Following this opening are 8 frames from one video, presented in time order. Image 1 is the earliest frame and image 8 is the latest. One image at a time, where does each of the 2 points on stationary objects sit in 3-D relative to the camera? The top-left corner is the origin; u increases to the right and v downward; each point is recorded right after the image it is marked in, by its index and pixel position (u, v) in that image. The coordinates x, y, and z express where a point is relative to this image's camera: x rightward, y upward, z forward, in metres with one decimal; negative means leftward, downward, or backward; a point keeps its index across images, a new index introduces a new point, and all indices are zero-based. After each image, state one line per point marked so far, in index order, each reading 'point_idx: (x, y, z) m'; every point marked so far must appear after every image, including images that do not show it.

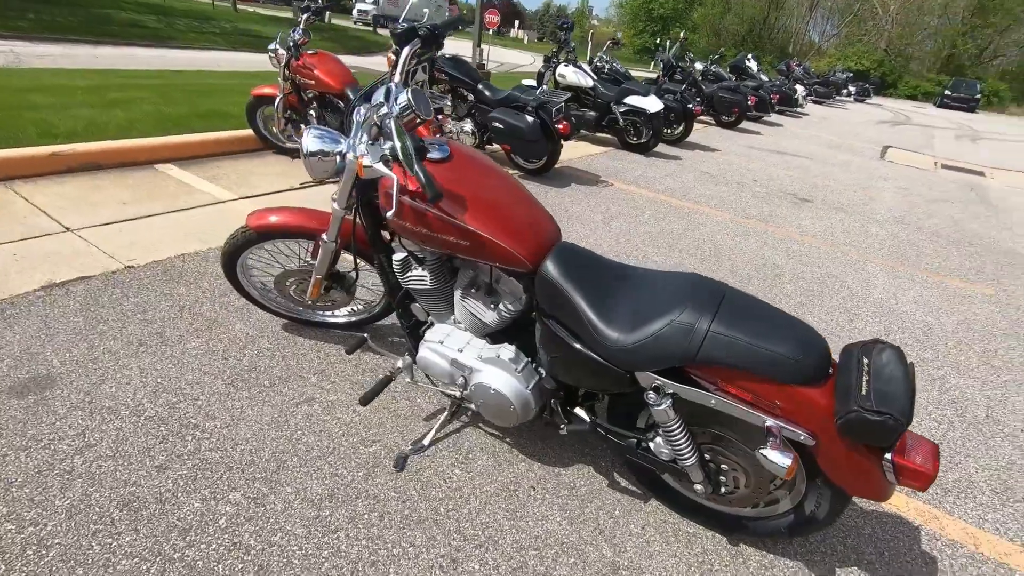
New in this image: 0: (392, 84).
0: (-0.4, +0.7, +1.9) m
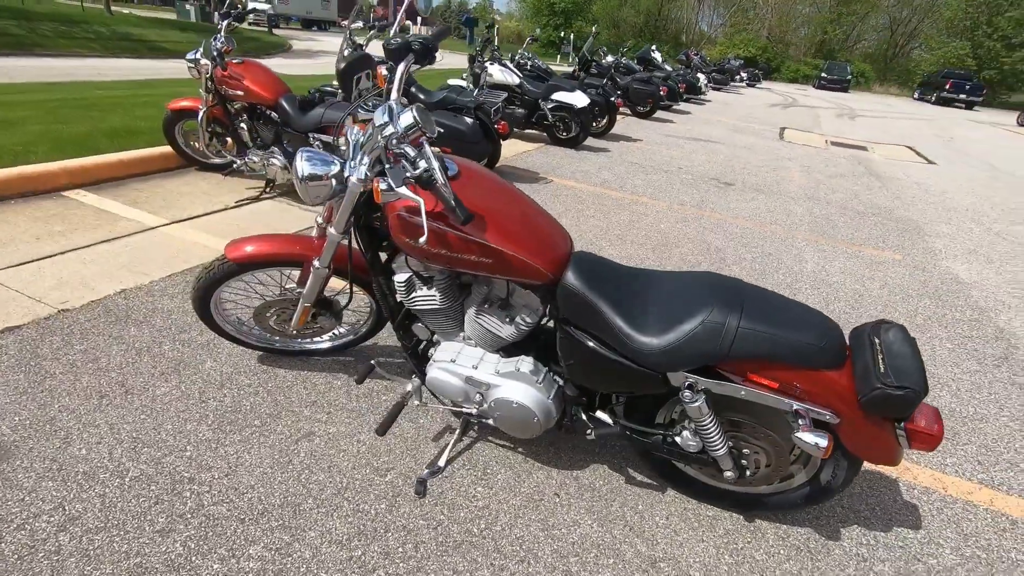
0: (-0.4, +0.6, +1.8) m
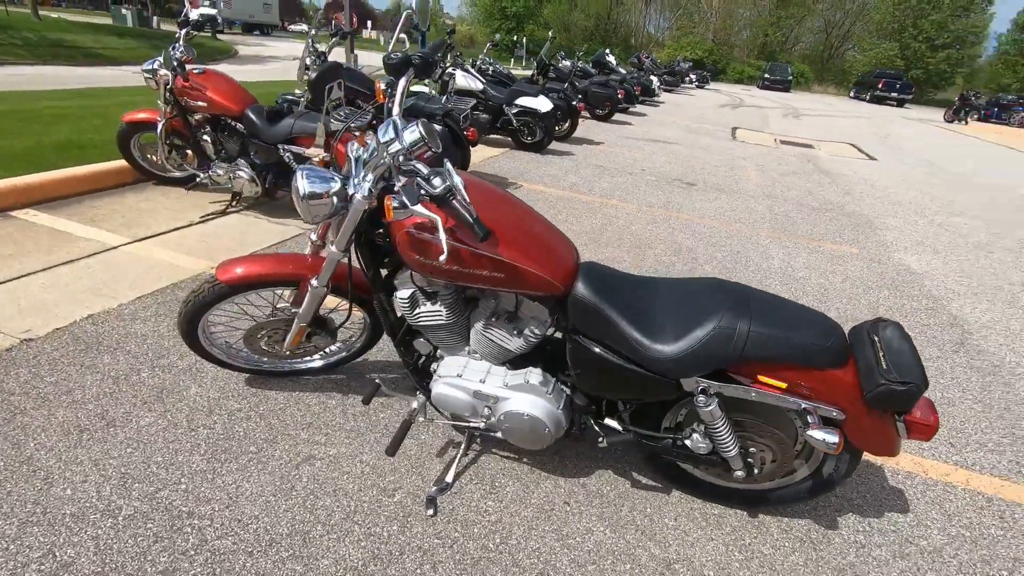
0: (-0.4, +0.6, +1.8) m
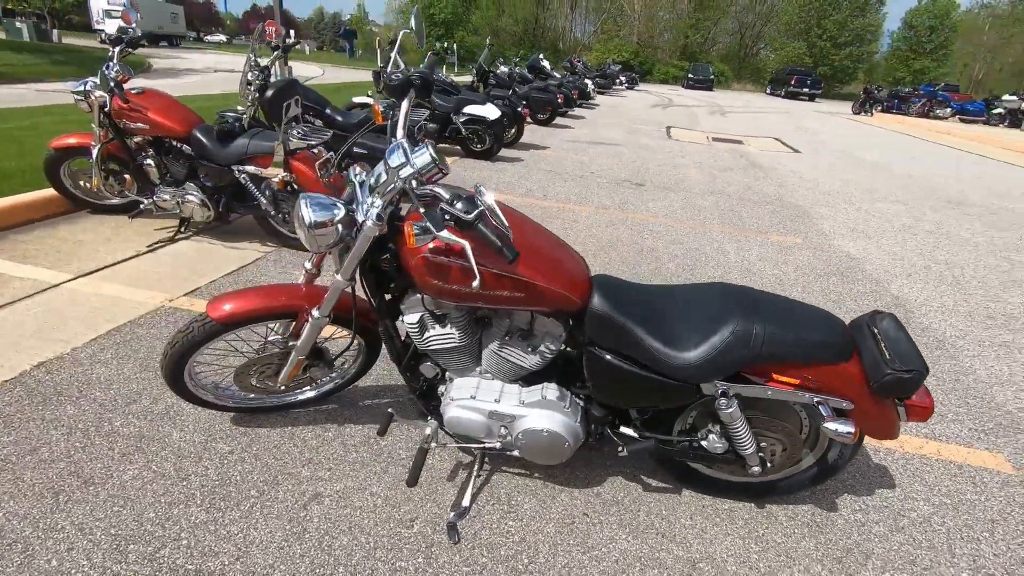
0: (-0.3, +0.5, +1.8) m
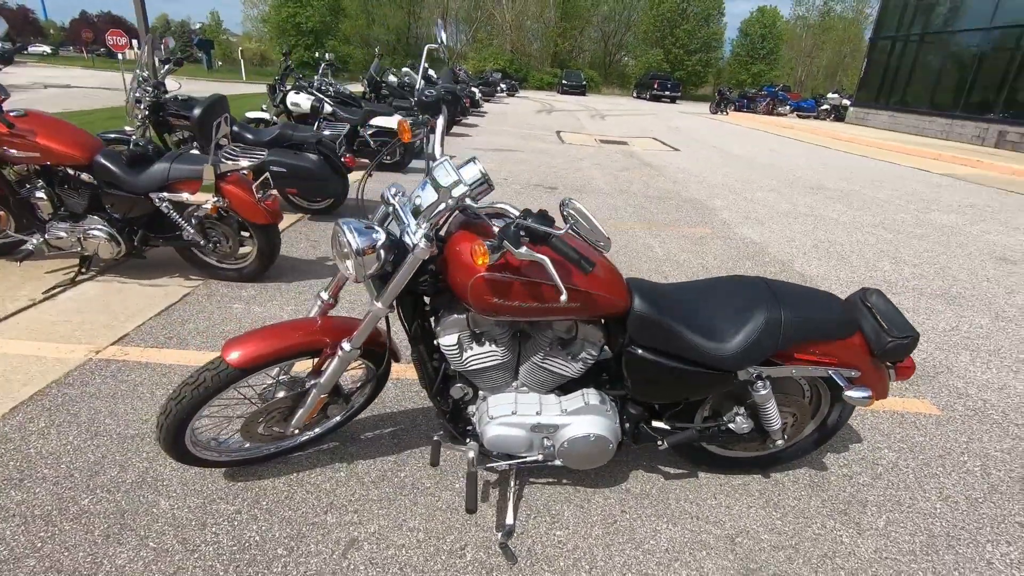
0: (-0.2, +0.4, +1.7) m
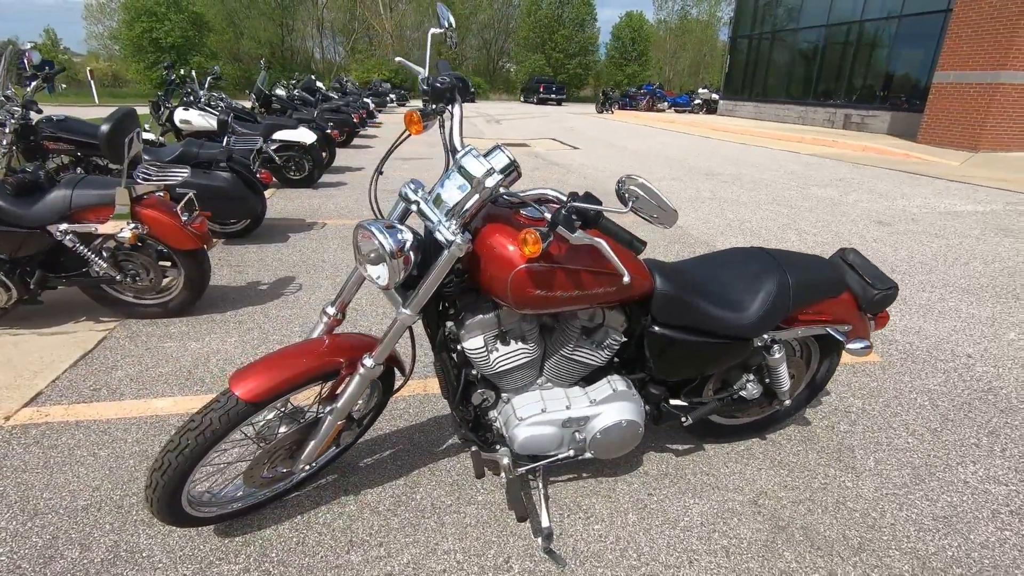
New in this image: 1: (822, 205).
0: (-0.1, +0.4, +1.6) m
1: (+5.0, +1.3, +8.7) m
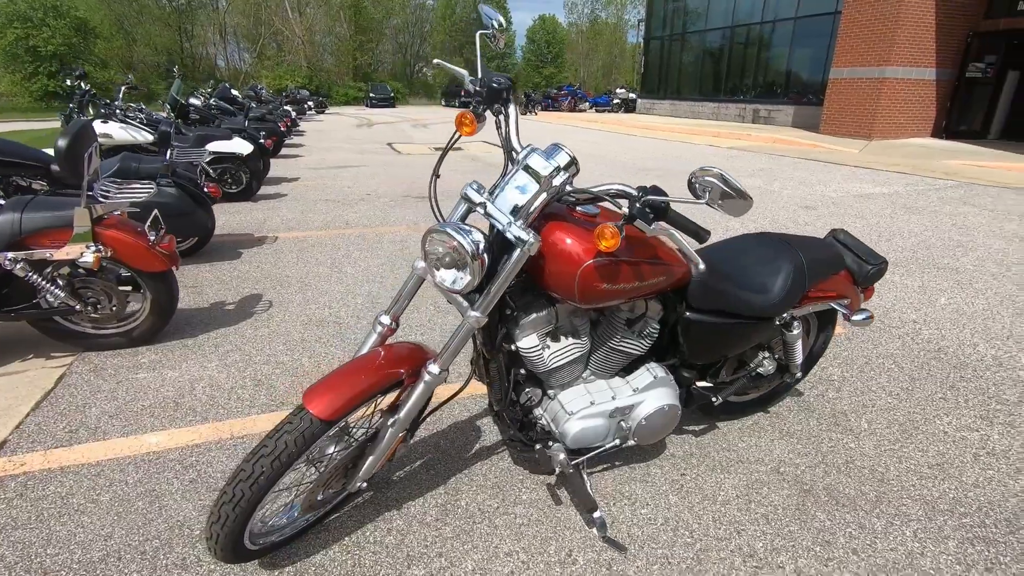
0: (+0.1, +0.4, +1.6) m
1: (+4.2, +1.6, +9.3) m
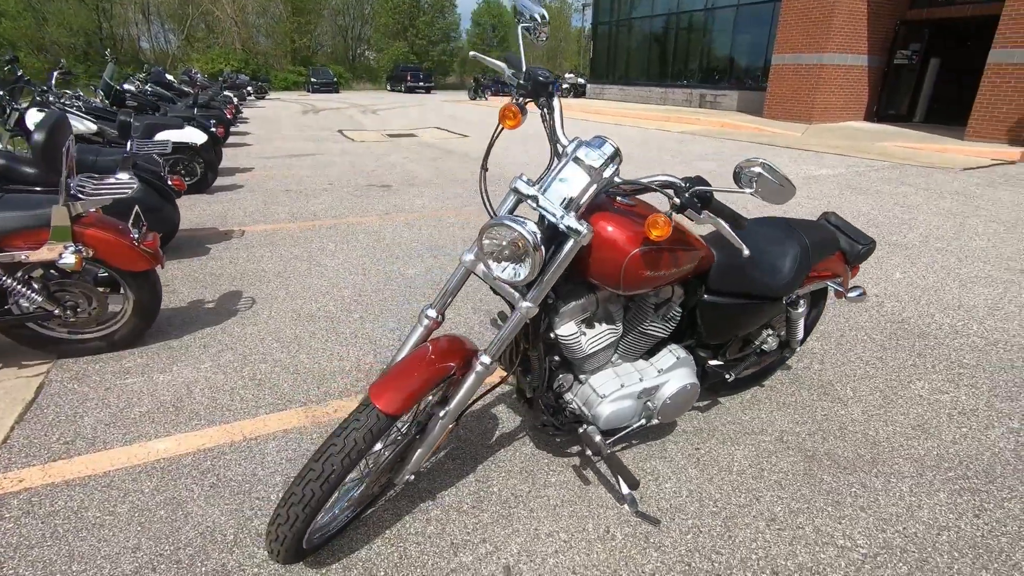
0: (+0.2, +0.5, +1.7) m
1: (+3.6, +2.0, +9.6) m
